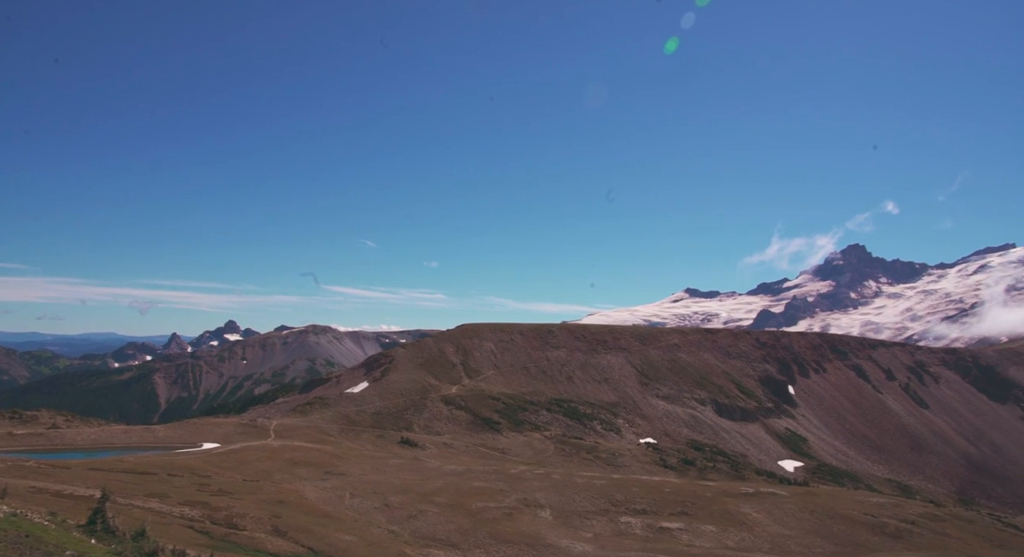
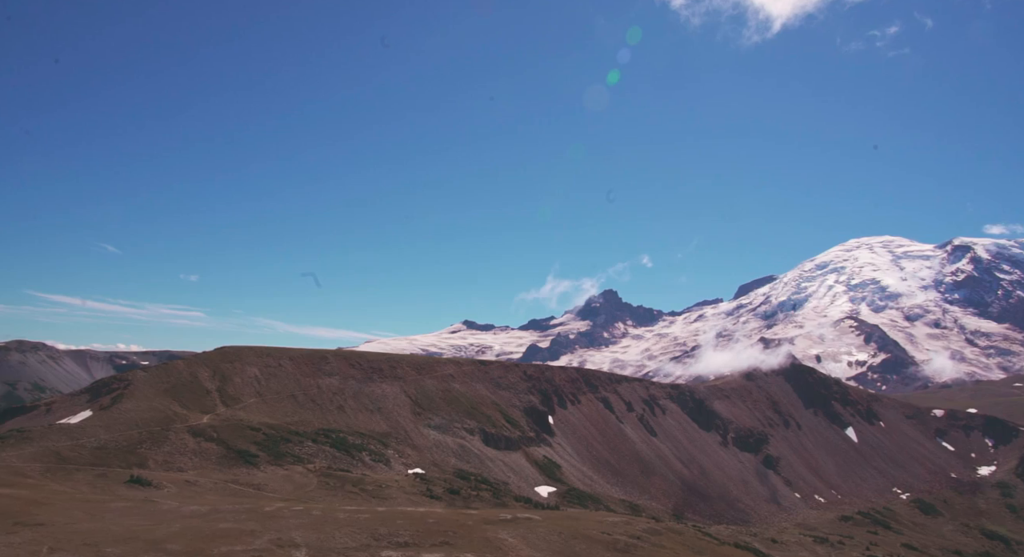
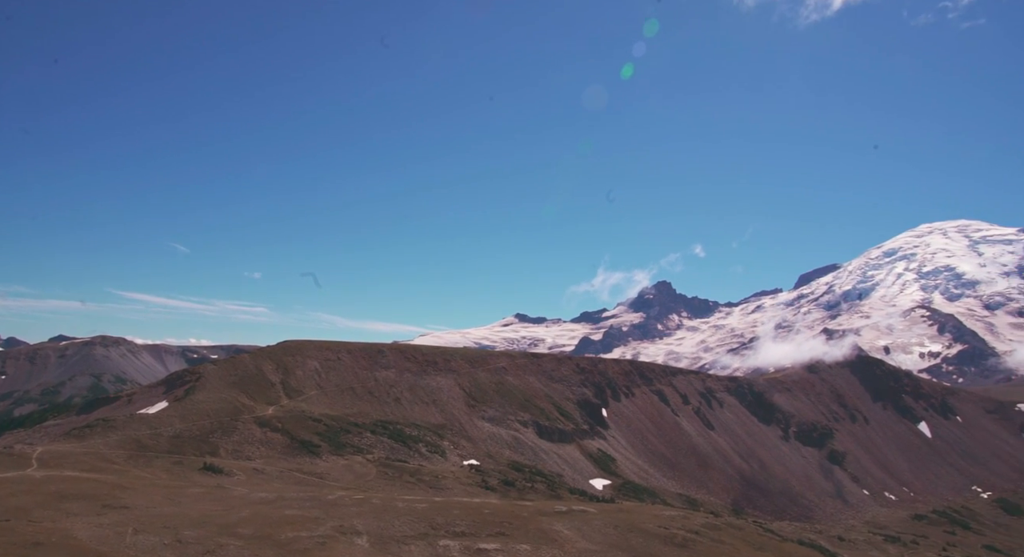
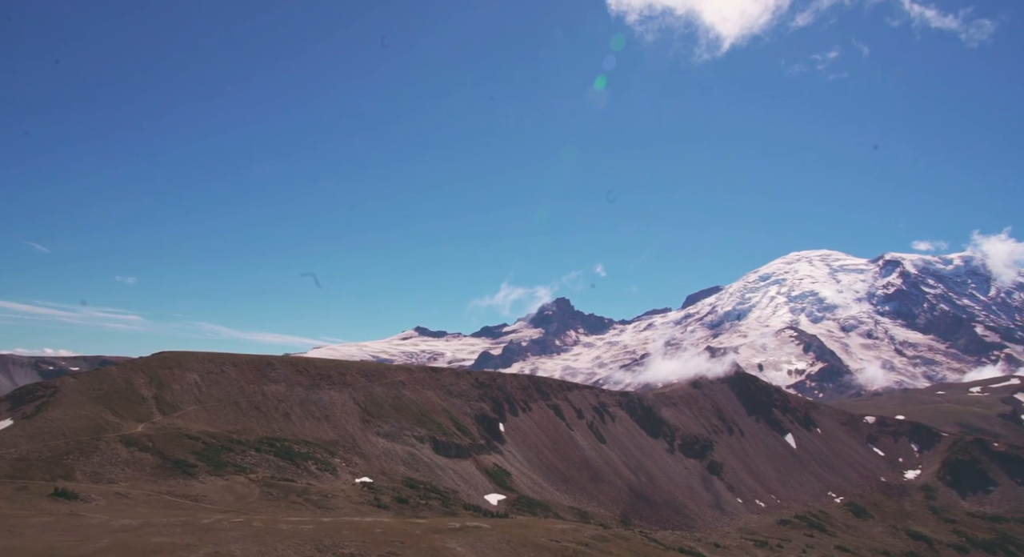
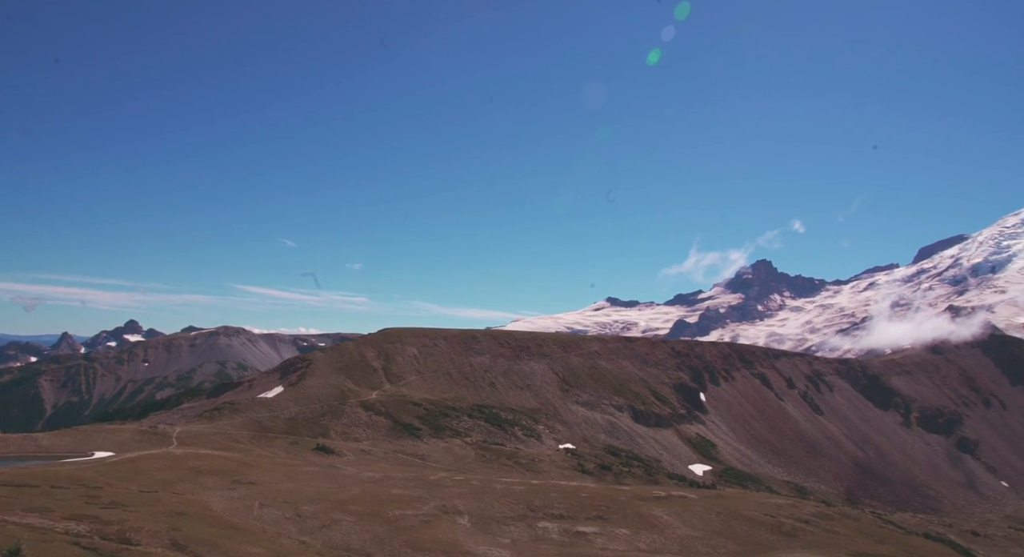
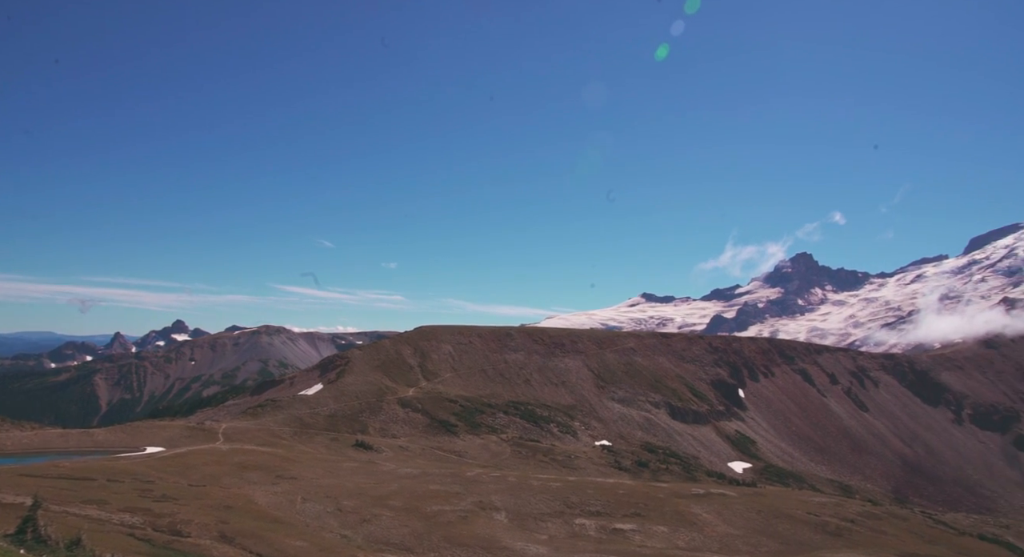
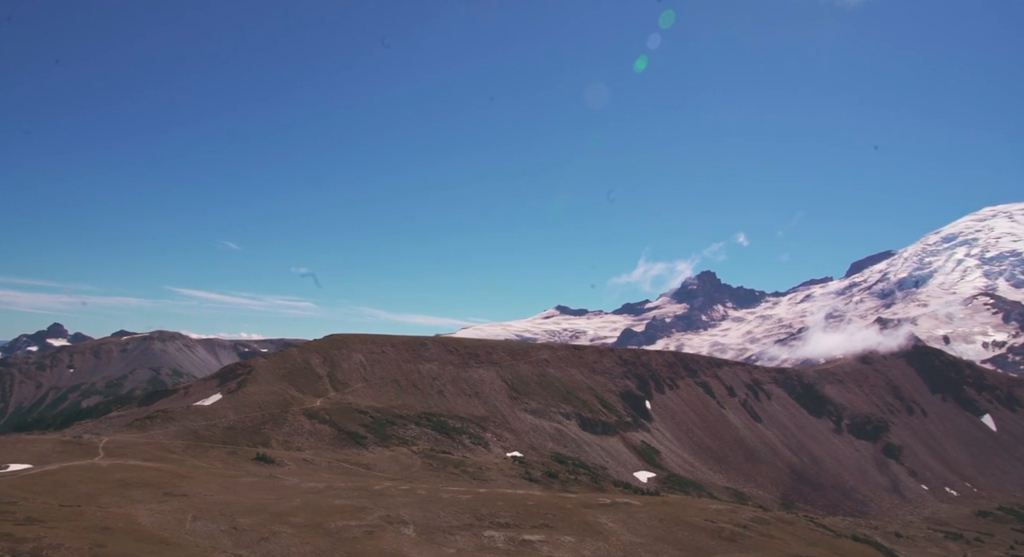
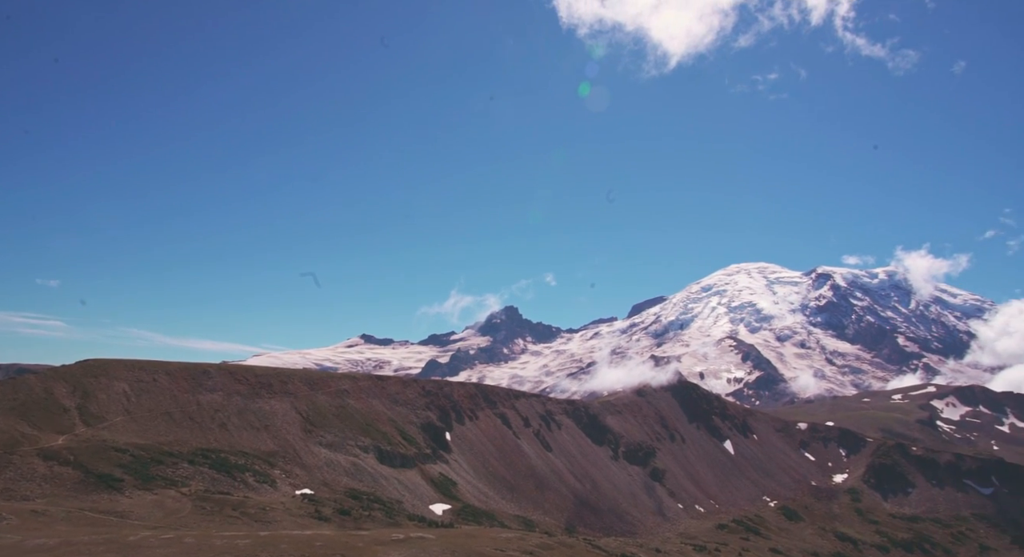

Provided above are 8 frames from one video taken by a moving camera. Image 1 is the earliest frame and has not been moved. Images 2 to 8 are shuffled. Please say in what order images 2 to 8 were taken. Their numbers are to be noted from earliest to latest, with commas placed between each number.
6, 5, 7, 3, 2, 4, 8
